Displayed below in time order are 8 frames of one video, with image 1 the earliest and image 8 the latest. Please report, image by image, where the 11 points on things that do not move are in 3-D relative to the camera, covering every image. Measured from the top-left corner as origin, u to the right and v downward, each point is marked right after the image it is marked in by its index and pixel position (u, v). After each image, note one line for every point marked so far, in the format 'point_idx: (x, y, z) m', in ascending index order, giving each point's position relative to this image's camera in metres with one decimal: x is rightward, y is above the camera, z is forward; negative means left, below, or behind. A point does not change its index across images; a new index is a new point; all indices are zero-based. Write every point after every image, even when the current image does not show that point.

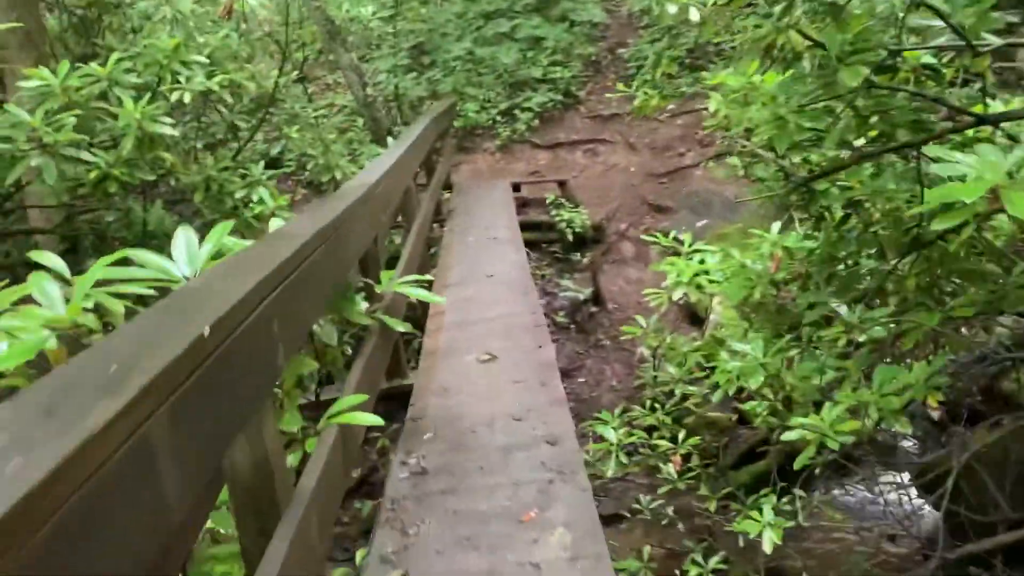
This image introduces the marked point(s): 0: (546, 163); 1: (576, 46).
0: (+0.4, +1.4, +8.9) m
1: (+0.8, +3.1, +10.3) m
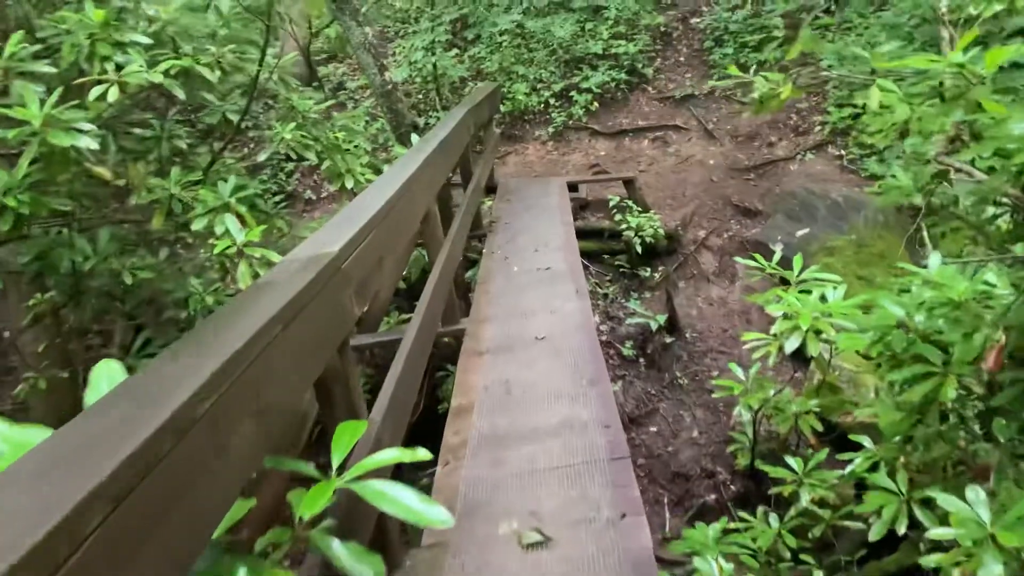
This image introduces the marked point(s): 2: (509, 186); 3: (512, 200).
0: (+0.9, +1.3, +7.6) m
1: (+1.4, +3.0, +8.9) m
2: (0.0, +0.8, +6.2) m
3: (0.0, +0.6, +5.7) m
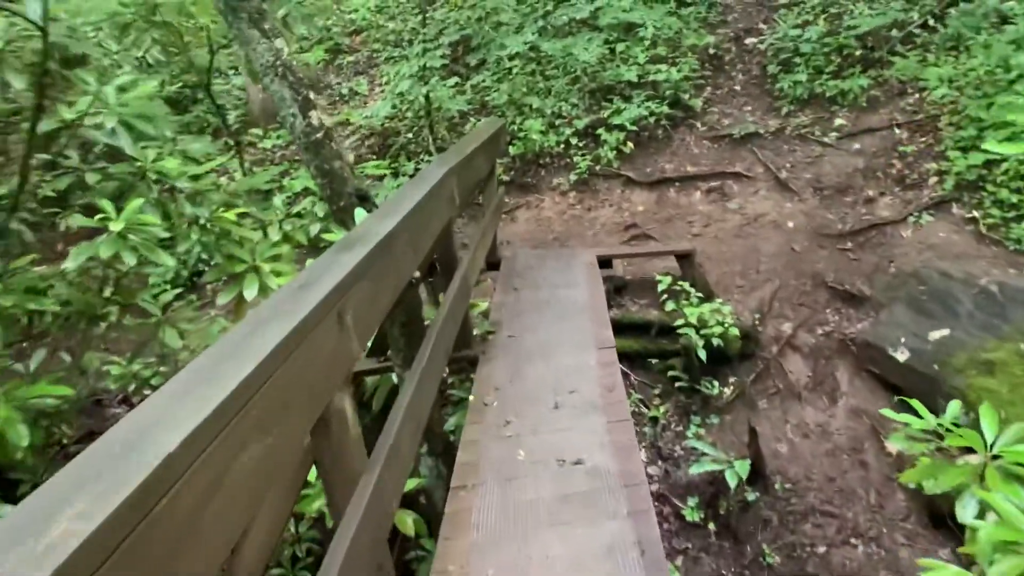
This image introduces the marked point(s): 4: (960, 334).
0: (+1.0, +0.6, +5.9) m
1: (+1.6, +2.3, +7.2) m
2: (0.0, +0.2, +4.5) m
3: (+0.1, 0.0, +4.0) m
4: (+2.2, -0.2, +4.0) m
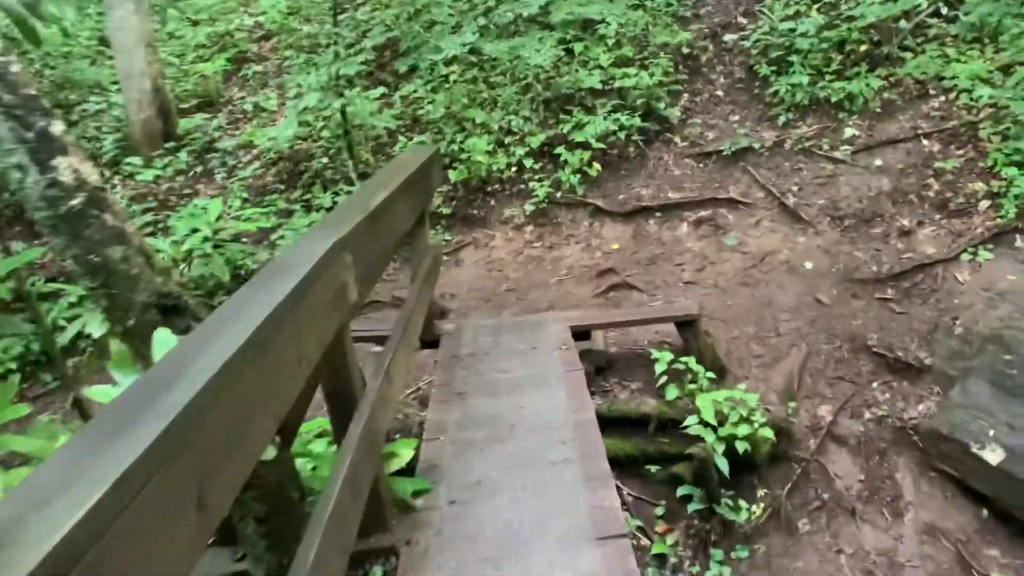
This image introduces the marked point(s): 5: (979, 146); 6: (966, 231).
0: (+0.6, +0.2, +4.7) m
1: (+1.1, +2.0, +6.1) m
2: (-0.2, -0.2, +3.3) m
3: (-0.1, -0.4, +2.7) m
4: (+2.0, -0.5, +2.9) m
5: (+2.5, +0.8, +4.4) m
6: (+2.2, +0.3, +4.0) m
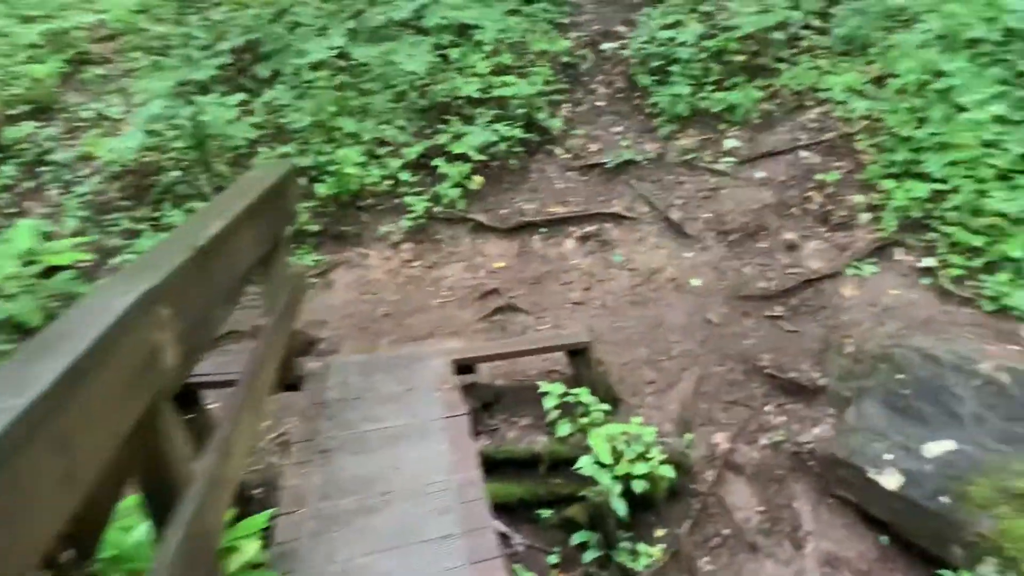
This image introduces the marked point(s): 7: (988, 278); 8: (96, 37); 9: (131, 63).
0: (0.0, +0.1, +4.4) m
1: (+0.1, +1.8, +5.9) m
2: (-0.6, -0.3, +2.9) m
3: (-0.5, -0.5, +2.3) m
4: (+1.6, -0.6, +2.8) m
5: (+1.9, +0.7, +4.4) m
6: (+1.6, +0.2, +4.0) m
7: (+2.1, 0.0, +3.5) m
8: (-3.5, +2.1, +6.7) m
9: (-3.0, +1.8, +6.3) m
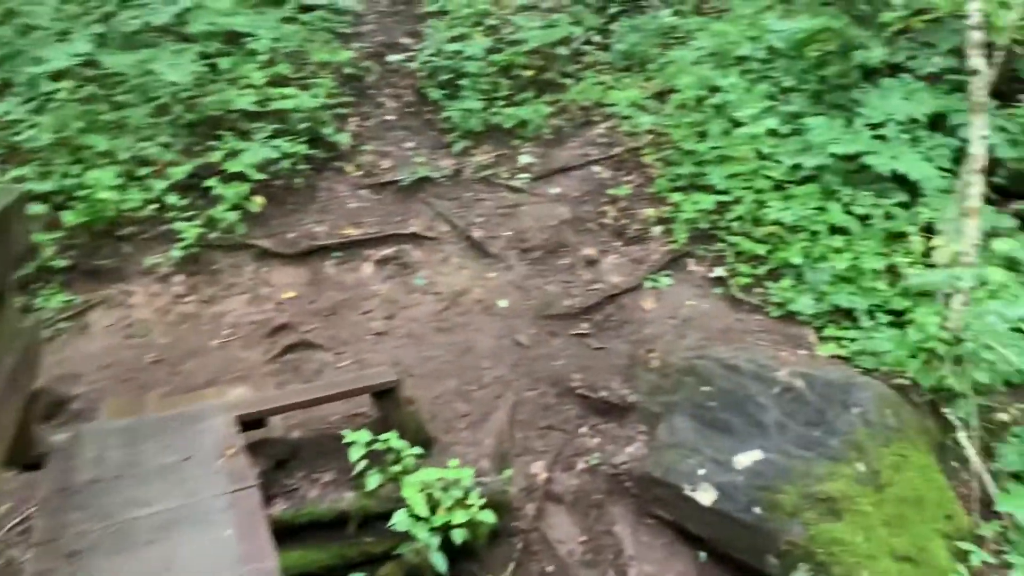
0: (-1.1, -0.1, +4.0) m
1: (-1.4, +1.7, +5.5) m
2: (-1.3, -0.5, +2.4) m
3: (-1.0, -0.6, +1.9) m
4: (+0.9, -0.6, +2.9) m
5: (+0.7, +0.6, +4.5) m
6: (+0.7, +0.2, +4.0) m
7: (+1.2, 0.0, +3.6) m
8: (-5.1, +1.7, +5.4) m
9: (-4.5, +1.4, +5.1) m
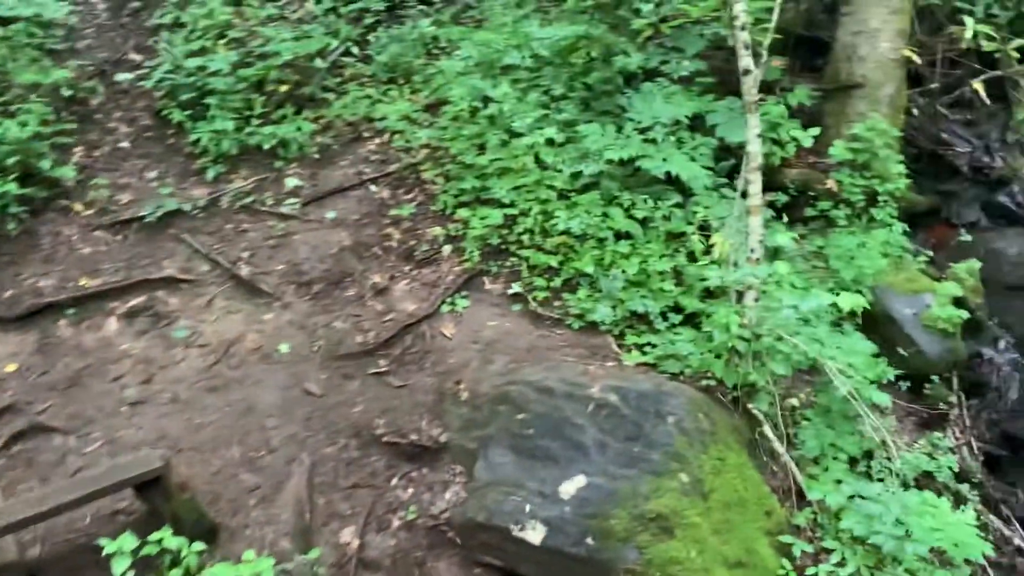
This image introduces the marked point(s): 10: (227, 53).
0: (-2.0, -0.3, +3.3) m
1: (-2.8, +1.3, +4.6) m
2: (-1.7, -0.7, +1.6) m
3: (-1.2, -0.8, +1.3) m
4: (+0.3, -0.7, +2.7) m
5: (-0.5, +0.5, +4.2) m
6: (-0.3, 0.0, +3.7) m
7: (+0.3, 0.0, +3.5) m
8: (-6.4, +1.0, +3.5) m
9: (-5.7, +0.7, +3.4) m
10: (-1.8, +1.4, +5.0) m
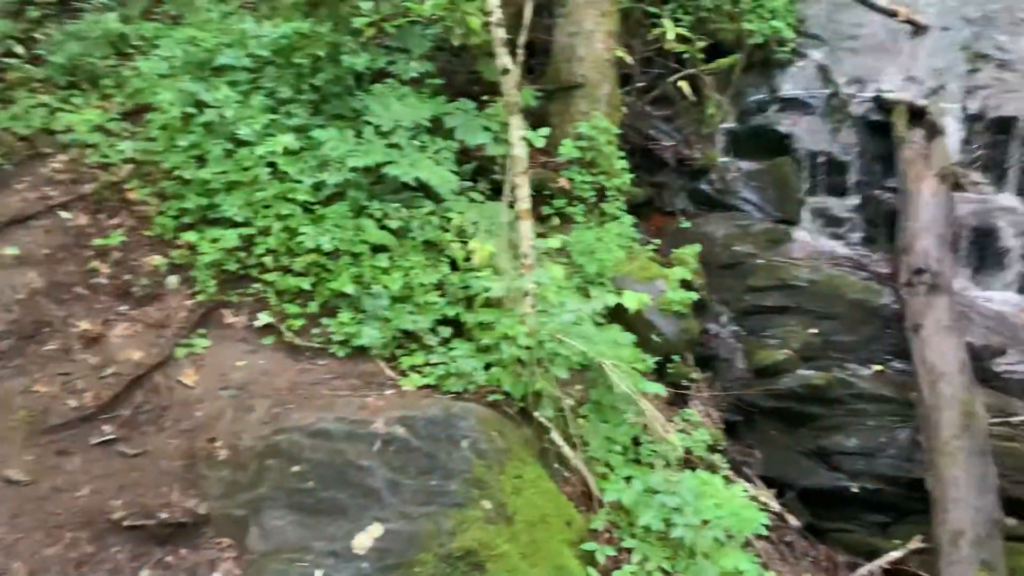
0: (-2.7, -0.6, +2.2) m
1: (-4.1, +0.9, +3.2) m
2: (-1.8, -1.0, +0.8) m
3: (-1.3, -1.0, +0.6) m
4: (-0.3, -0.7, +2.5) m
5: (-1.7, +0.3, +3.6) m
6: (-1.4, -0.1, +3.2) m
7: (-0.7, -0.1, +3.2) m
8: (-7.0, +0.2, +0.9) m
9: (-6.3, +0.1, +1.0) m
10: (-3.2, +1.1, +3.8) m
